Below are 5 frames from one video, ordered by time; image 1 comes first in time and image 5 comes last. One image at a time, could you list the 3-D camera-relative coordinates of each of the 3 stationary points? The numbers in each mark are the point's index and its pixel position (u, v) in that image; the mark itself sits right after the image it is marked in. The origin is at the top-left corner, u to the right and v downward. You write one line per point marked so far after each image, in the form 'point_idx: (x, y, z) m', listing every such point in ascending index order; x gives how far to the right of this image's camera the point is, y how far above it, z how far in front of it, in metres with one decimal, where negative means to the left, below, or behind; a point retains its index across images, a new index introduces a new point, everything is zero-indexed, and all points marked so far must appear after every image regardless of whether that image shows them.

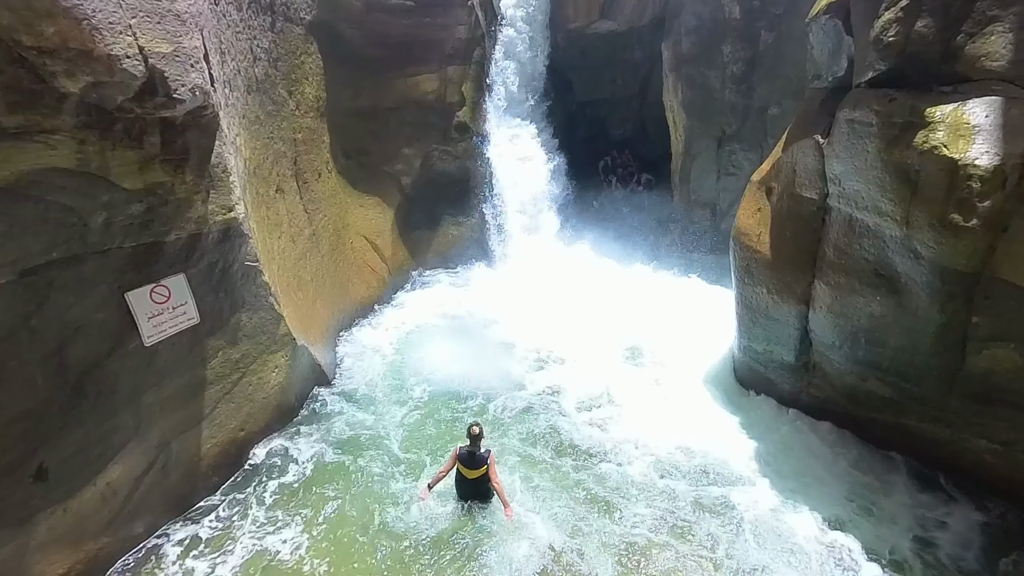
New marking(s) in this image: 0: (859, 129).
0: (+2.9, +1.3, +4.8) m
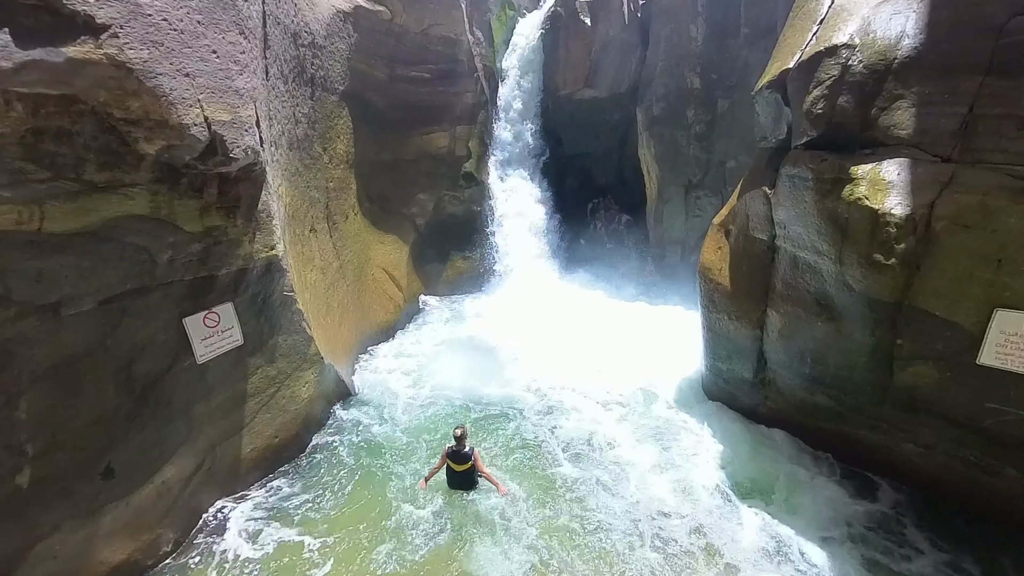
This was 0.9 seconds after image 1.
0: (+2.8, +1.0, +5.7) m
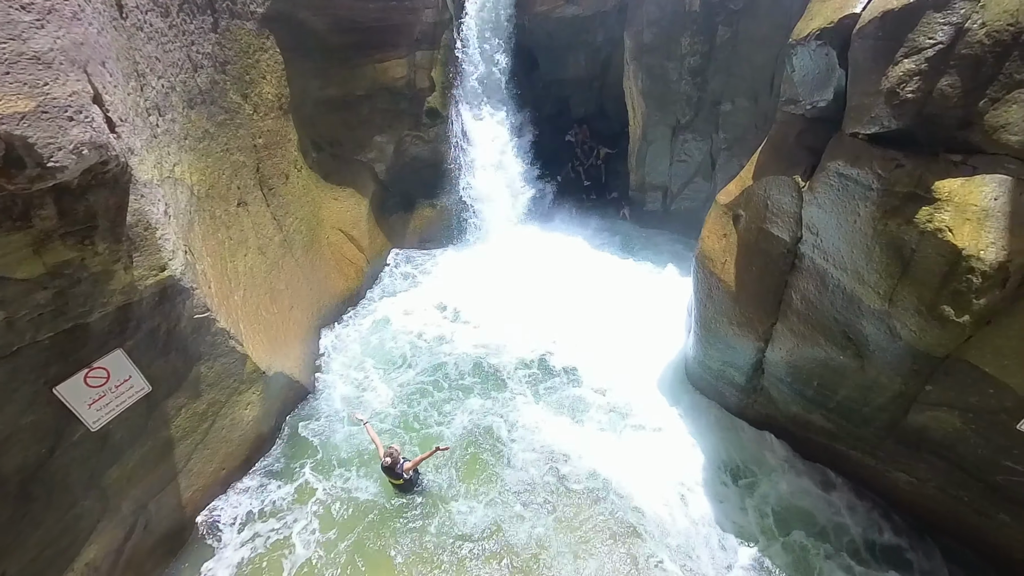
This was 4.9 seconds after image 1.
0: (+2.6, +0.8, +4.4) m
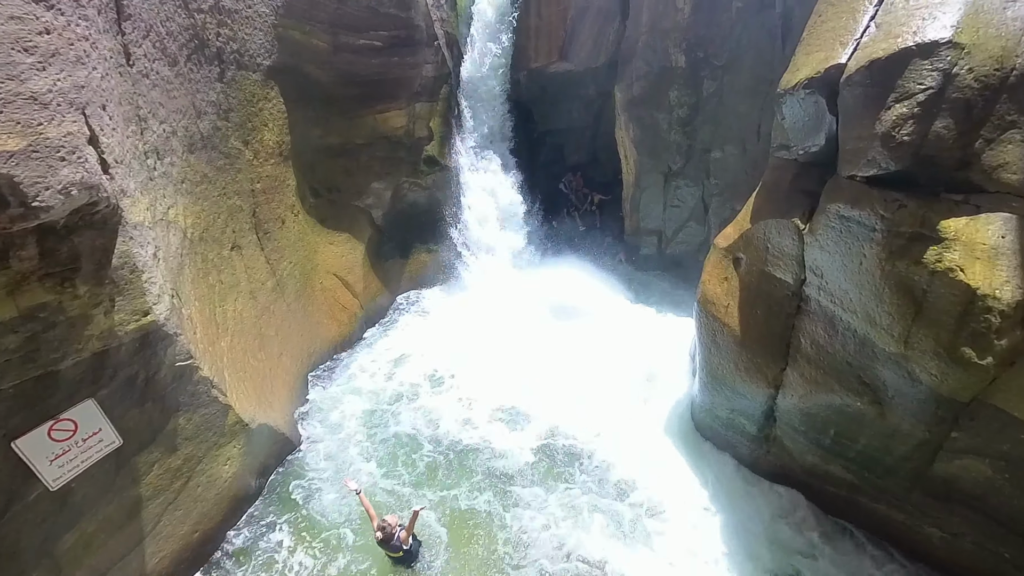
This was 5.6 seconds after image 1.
0: (+2.6, +0.5, +4.4) m
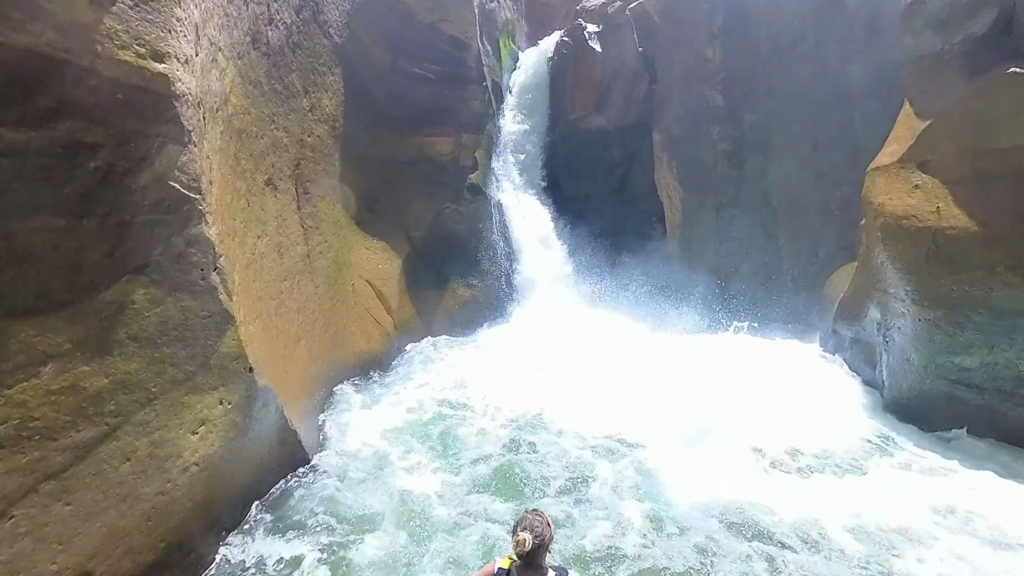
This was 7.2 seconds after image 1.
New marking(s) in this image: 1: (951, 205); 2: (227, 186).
0: (+3.6, +1.6, +3.3) m
1: (+3.1, +0.5, +4.1) m
2: (-1.8, +0.7, +3.6) m
